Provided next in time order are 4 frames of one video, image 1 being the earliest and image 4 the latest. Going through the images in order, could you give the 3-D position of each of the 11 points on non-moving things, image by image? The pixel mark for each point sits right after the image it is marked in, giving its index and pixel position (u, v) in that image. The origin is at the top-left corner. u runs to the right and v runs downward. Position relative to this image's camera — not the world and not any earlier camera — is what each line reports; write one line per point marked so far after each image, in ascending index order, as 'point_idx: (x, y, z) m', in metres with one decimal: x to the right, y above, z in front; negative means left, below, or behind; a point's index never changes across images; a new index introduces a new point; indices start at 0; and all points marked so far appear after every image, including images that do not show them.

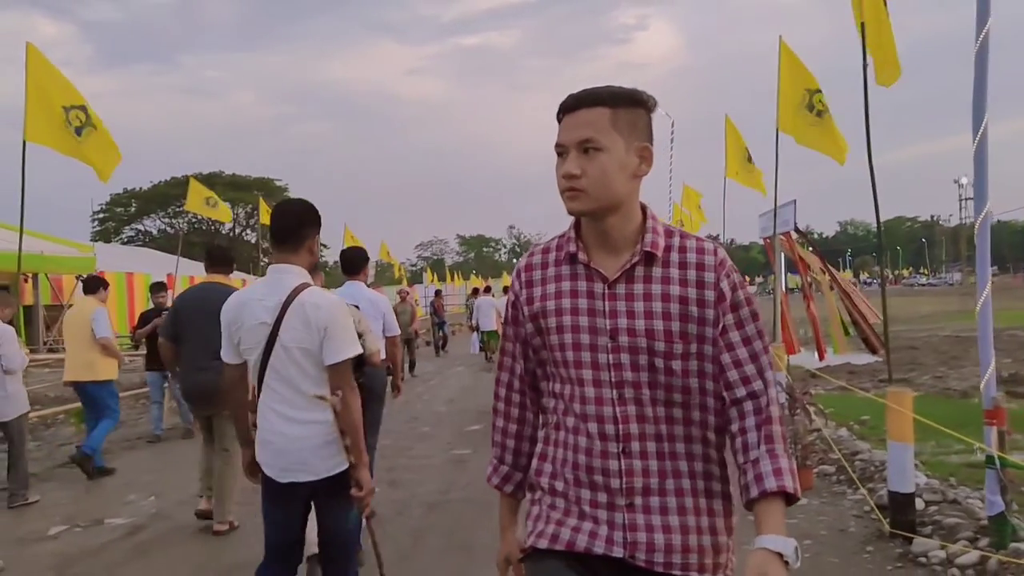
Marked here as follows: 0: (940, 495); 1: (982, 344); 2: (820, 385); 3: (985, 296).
0: (+3.0, -1.4, +6.2) m
1: (+2.7, -0.3, +5.1) m
2: (+4.8, -1.5, +13.8) m
3: (+2.8, 0.0, +5.2) m
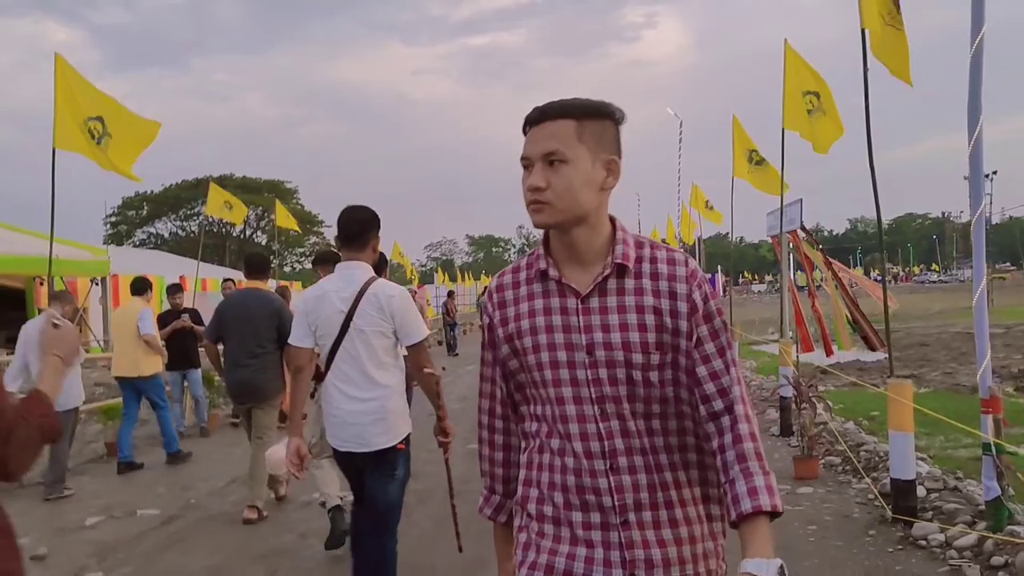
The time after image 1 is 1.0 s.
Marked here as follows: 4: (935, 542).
0: (+3.1, -1.4, +6.4) m
1: (+2.8, -0.3, +5.4) m
2: (+5.1, -1.5, +14.0) m
3: (+2.9, 0.0, +5.4) m
4: (+2.6, -1.5, +5.3) m
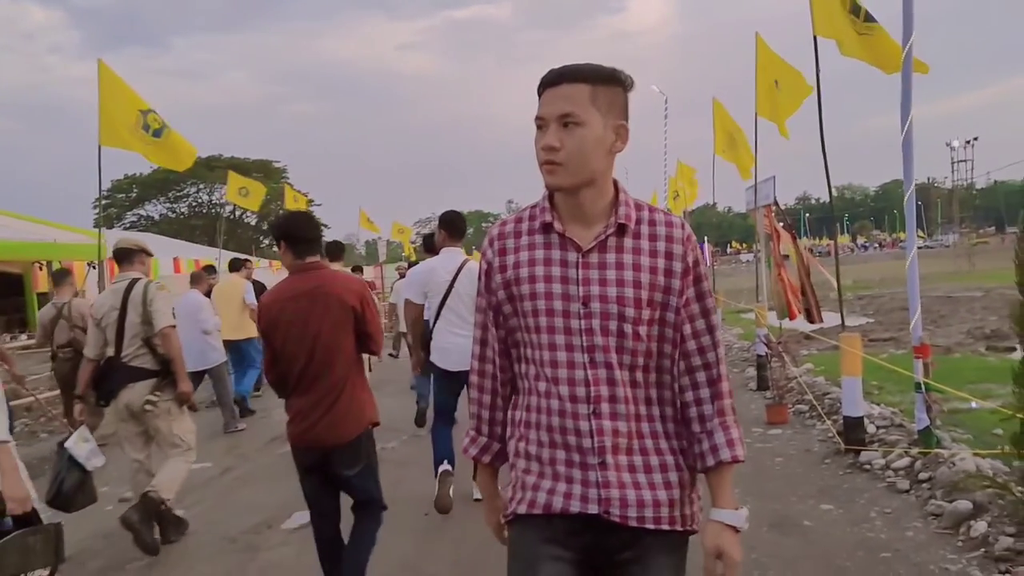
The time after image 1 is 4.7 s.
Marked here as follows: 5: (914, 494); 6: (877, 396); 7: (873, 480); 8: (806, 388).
0: (+3.2, -1.1, +7.5) m
1: (+2.9, -0.1, +6.5) m
2: (+5.1, -1.0, +15.2) m
3: (+2.9, +0.2, +6.5) m
4: (+2.7, -1.3, +6.5) m
5: (+2.7, -1.4, +5.9) m
6: (+5.2, -1.5, +12.5) m
7: (+2.6, -1.4, +6.3) m
8: (+3.2, -1.1, +9.5) m
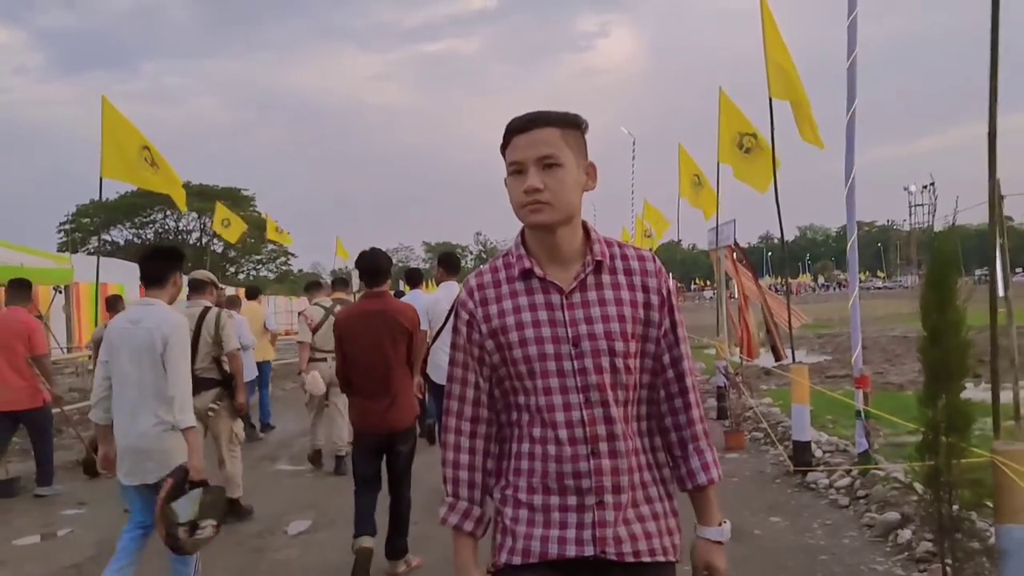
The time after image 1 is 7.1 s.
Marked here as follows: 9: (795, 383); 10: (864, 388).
0: (+3.0, -1.5, +8.3) m
1: (+2.8, -0.4, +7.2) m
2: (+4.6, -1.6, +16.0) m
3: (+2.8, -0.1, +7.3) m
4: (+2.5, -1.6, +7.2) m
5: (+2.5, -1.6, +6.6) m
6: (+4.8, -2.1, +13.2) m
7: (+2.4, -1.7, +7.0) m
8: (+2.9, -1.5, +10.3) m
9: (+2.4, -0.8, +7.6) m
10: (+2.9, -0.8, +7.2) m
